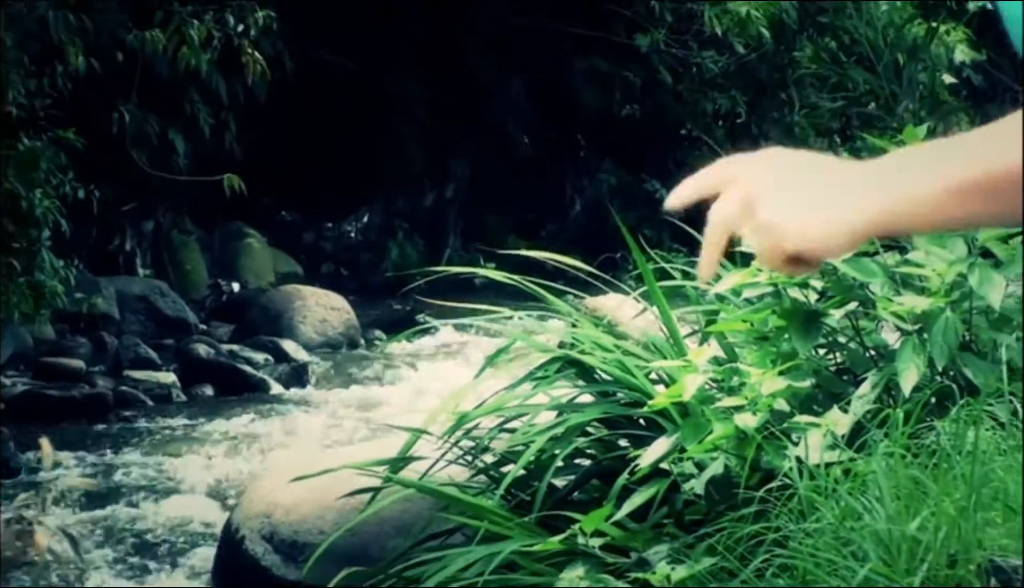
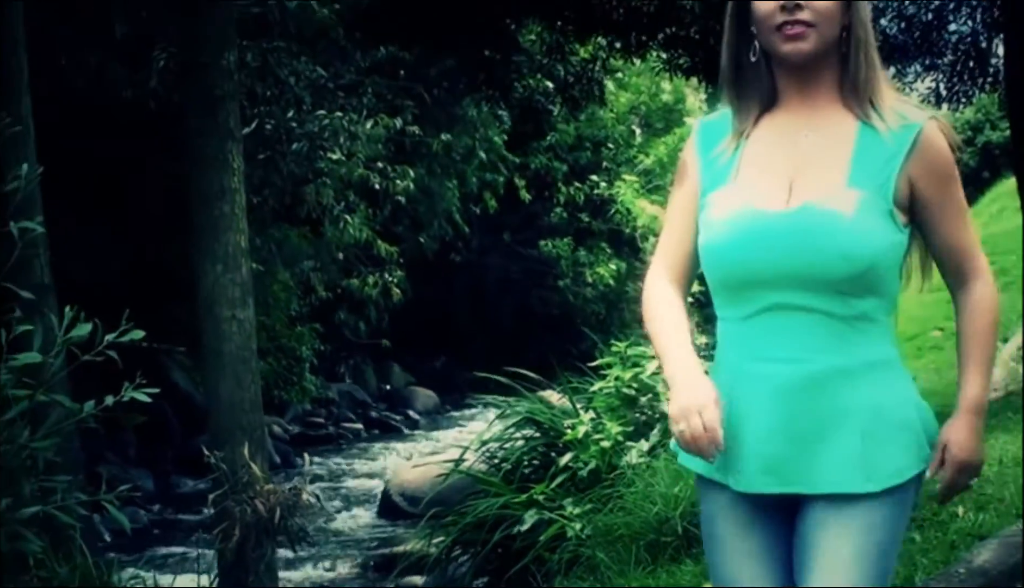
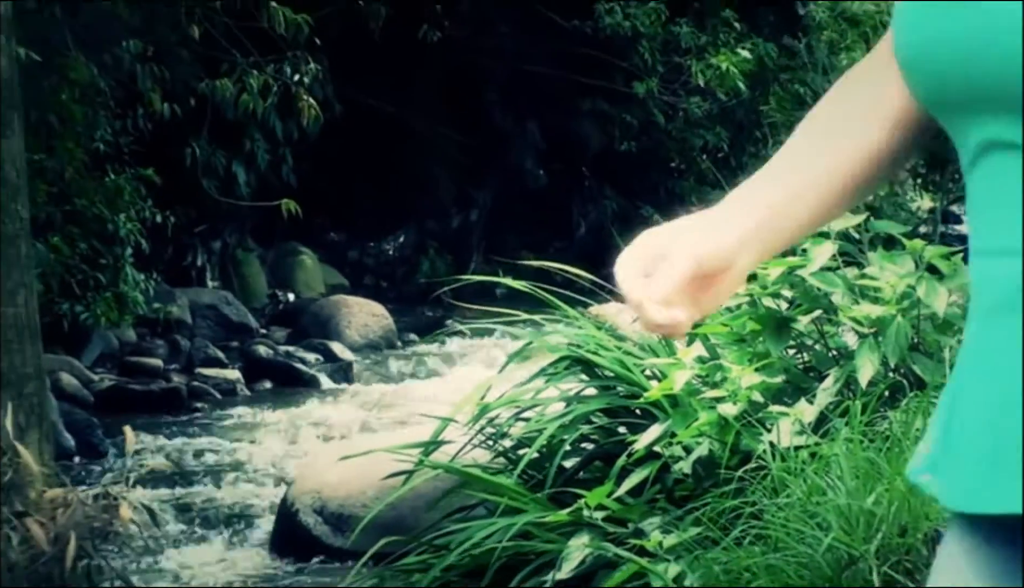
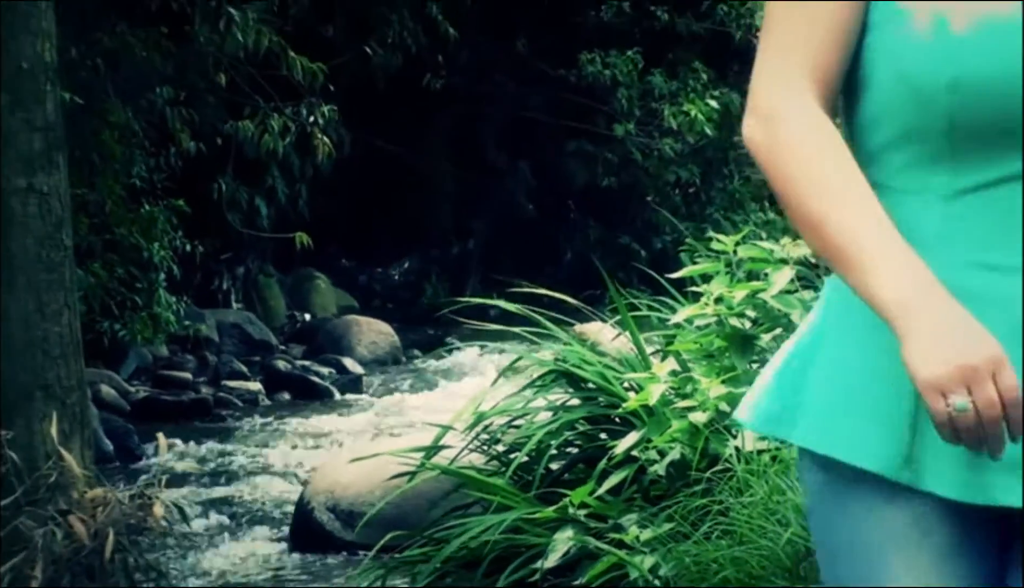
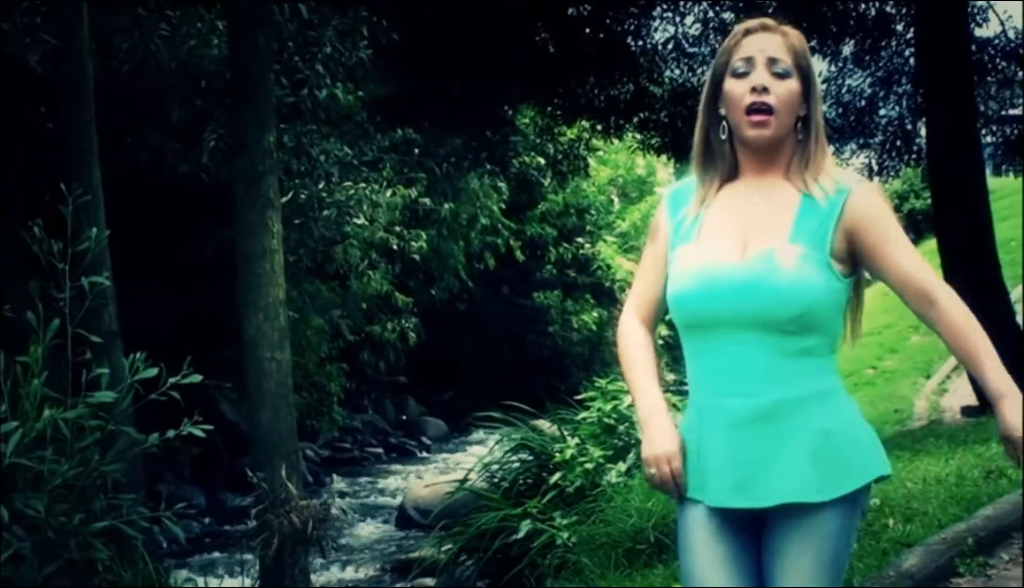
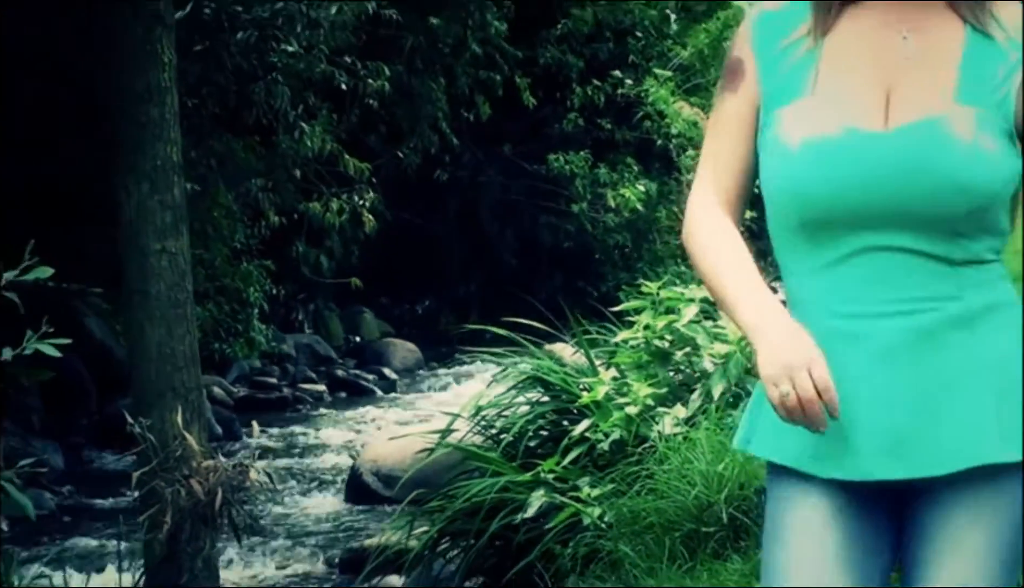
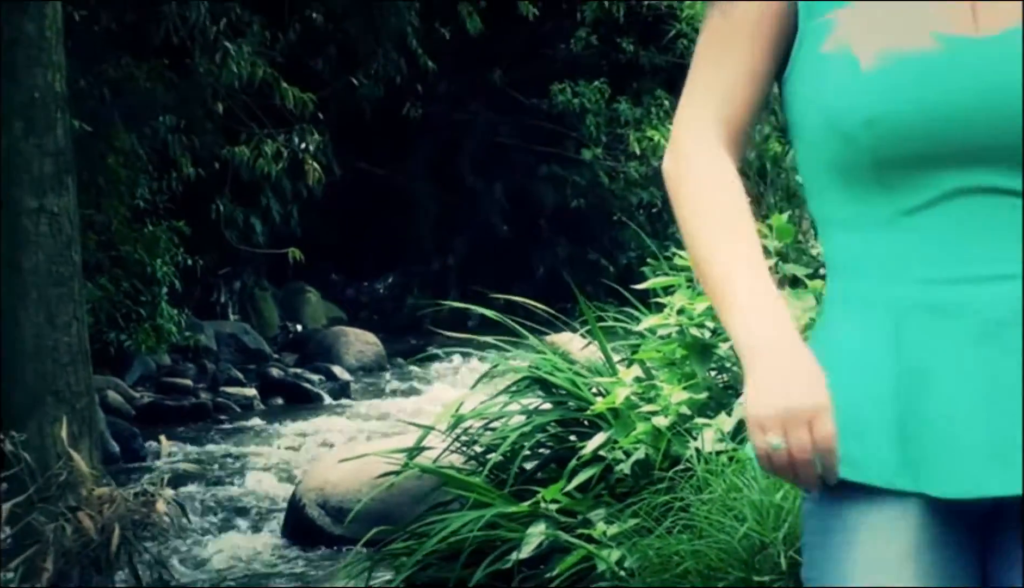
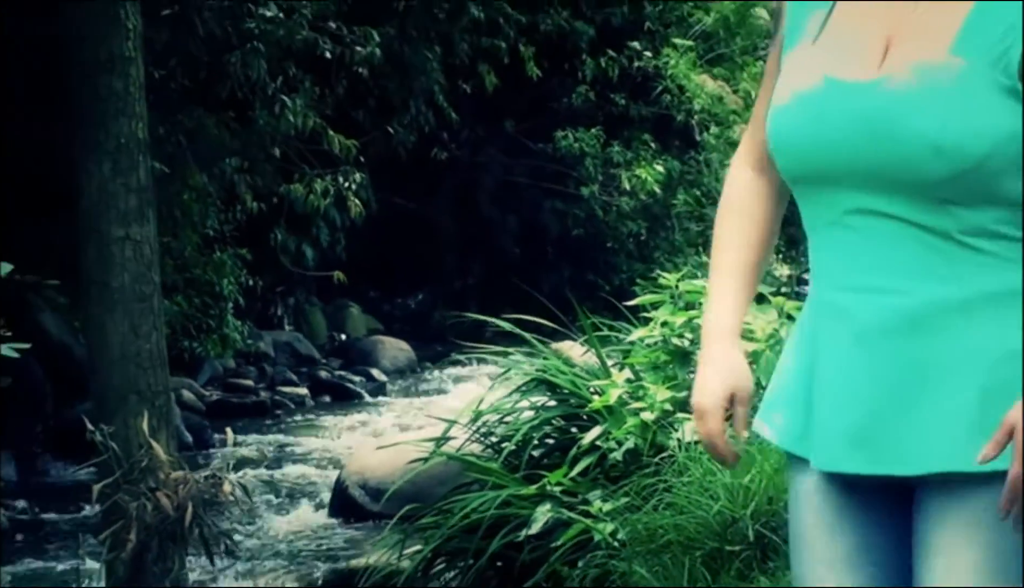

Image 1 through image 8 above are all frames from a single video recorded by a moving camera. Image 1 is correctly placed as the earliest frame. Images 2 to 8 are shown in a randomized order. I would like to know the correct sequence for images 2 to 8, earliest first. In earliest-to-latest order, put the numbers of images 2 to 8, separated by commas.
3, 4, 7, 8, 6, 2, 5
